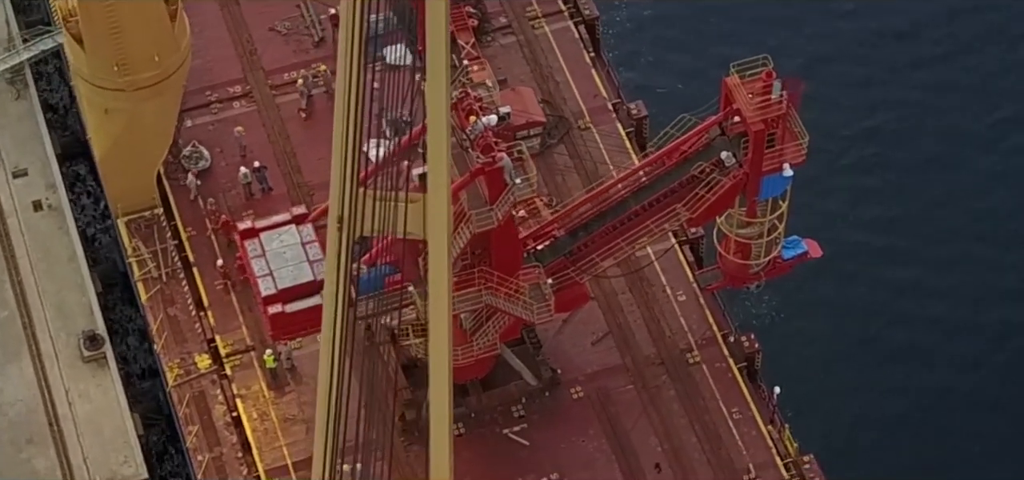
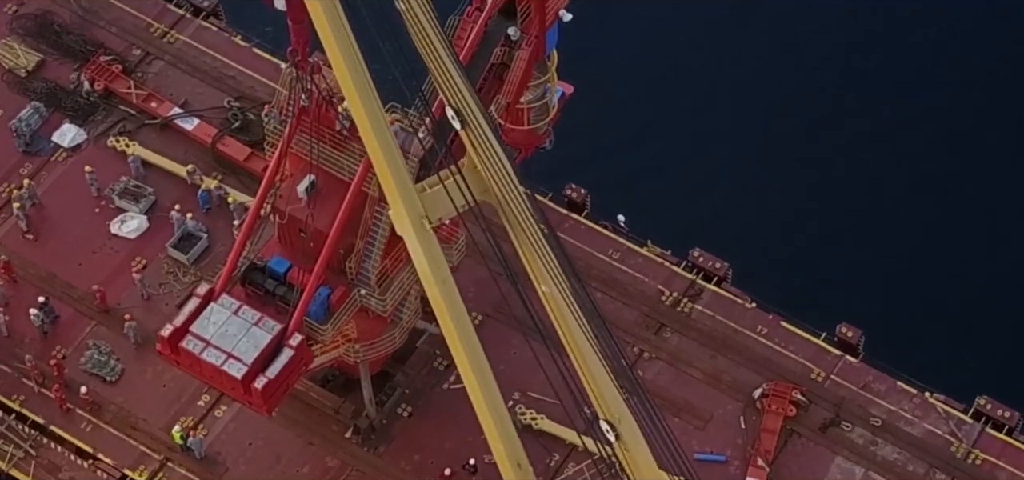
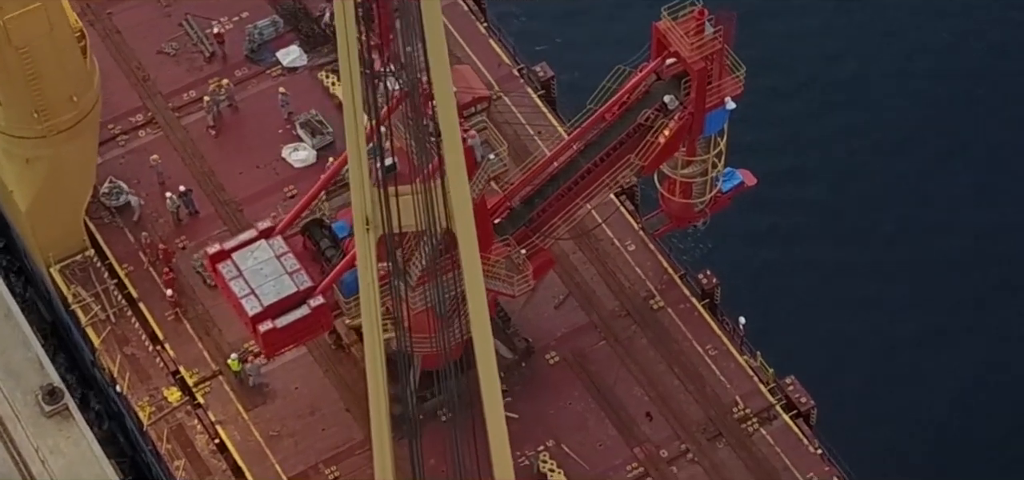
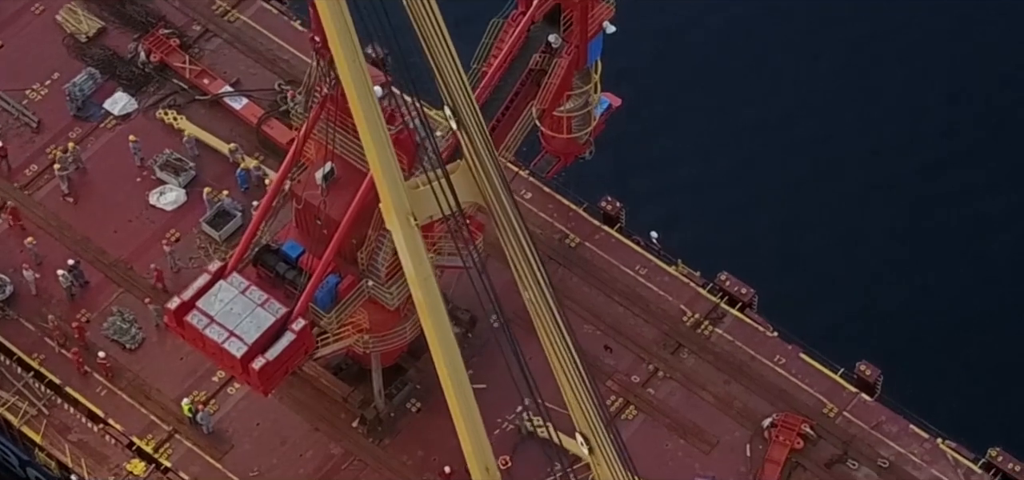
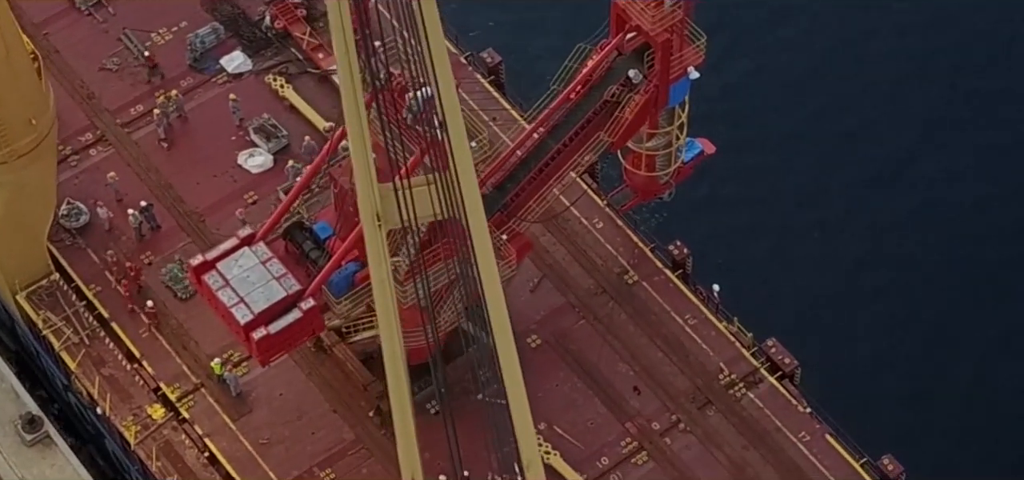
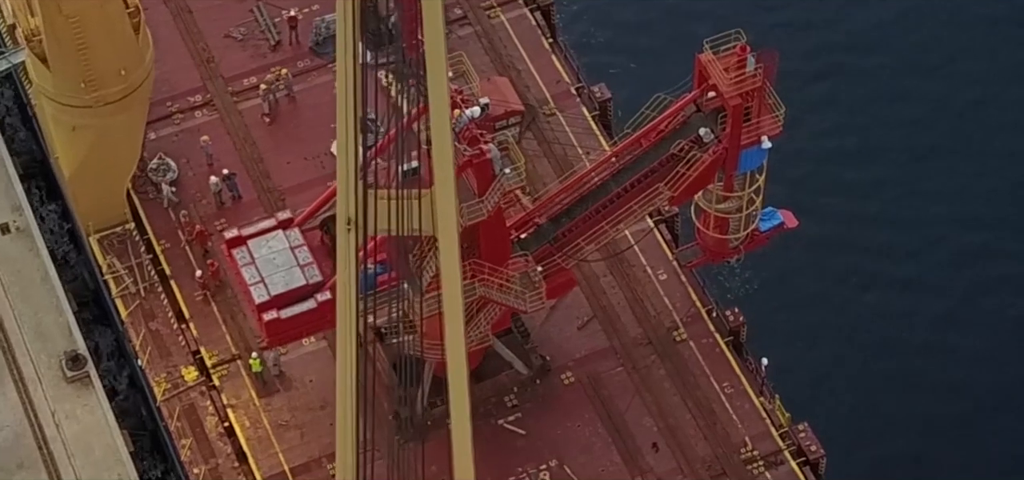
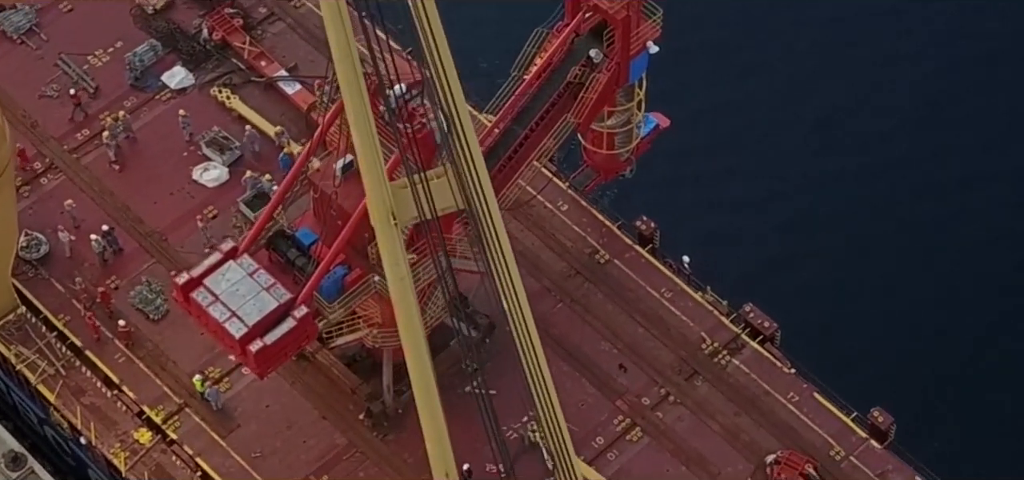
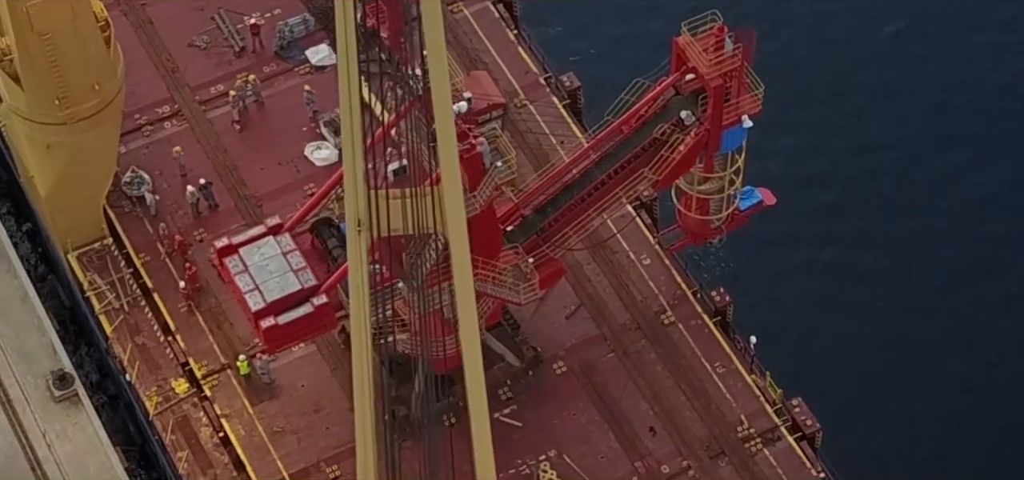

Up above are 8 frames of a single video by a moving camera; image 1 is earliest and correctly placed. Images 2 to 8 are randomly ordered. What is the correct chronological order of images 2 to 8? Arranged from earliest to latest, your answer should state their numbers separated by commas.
6, 8, 3, 5, 7, 4, 2
